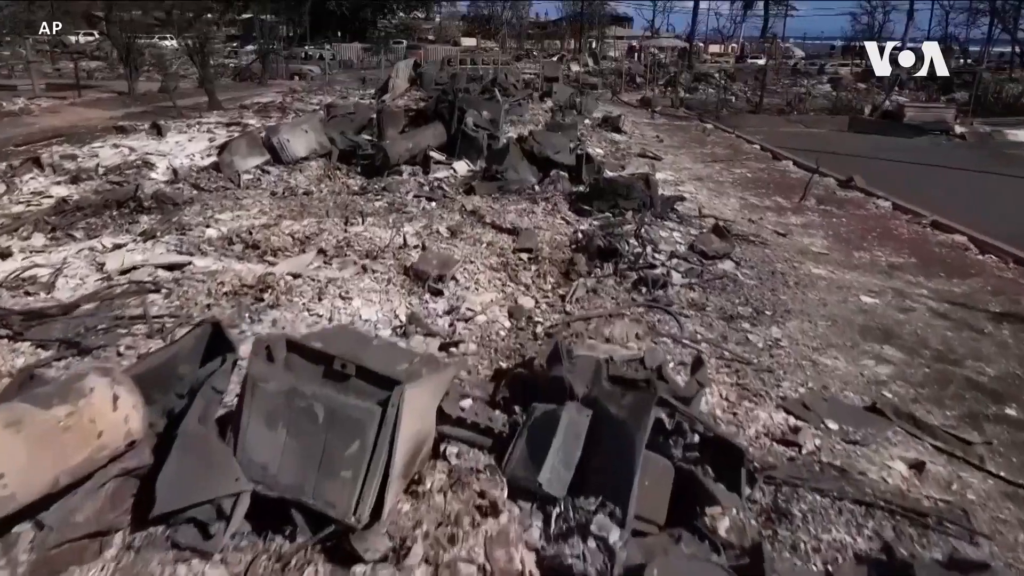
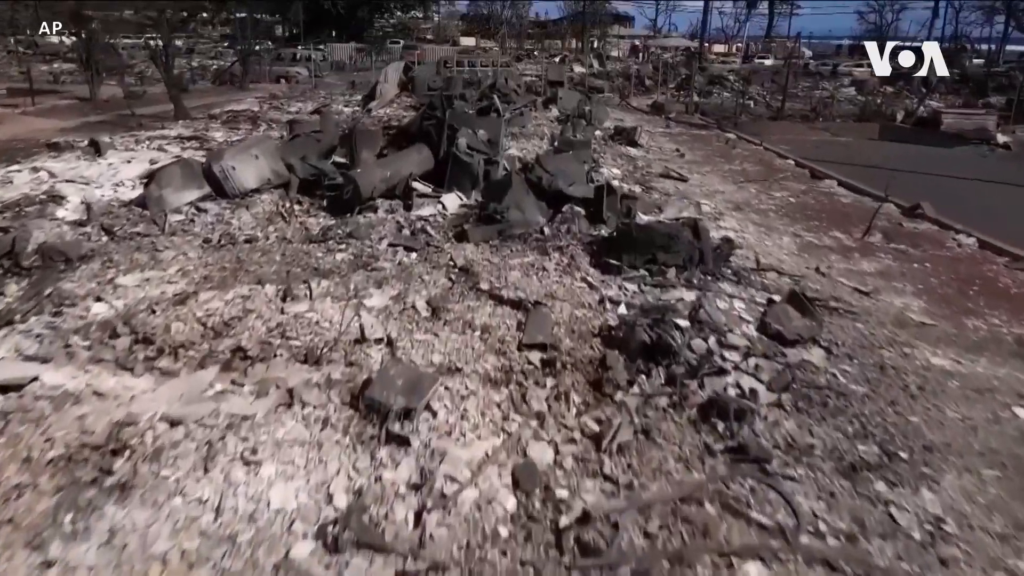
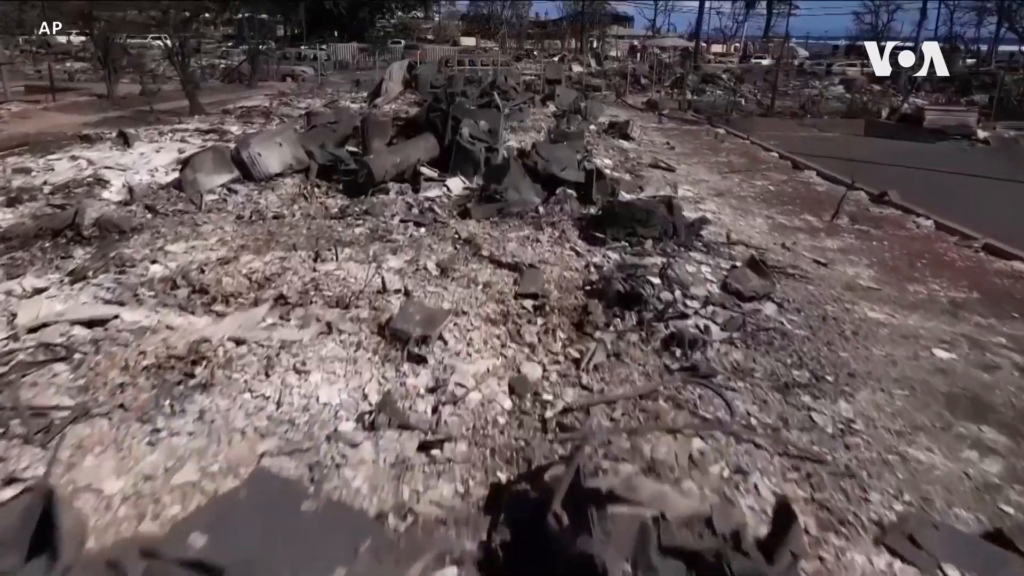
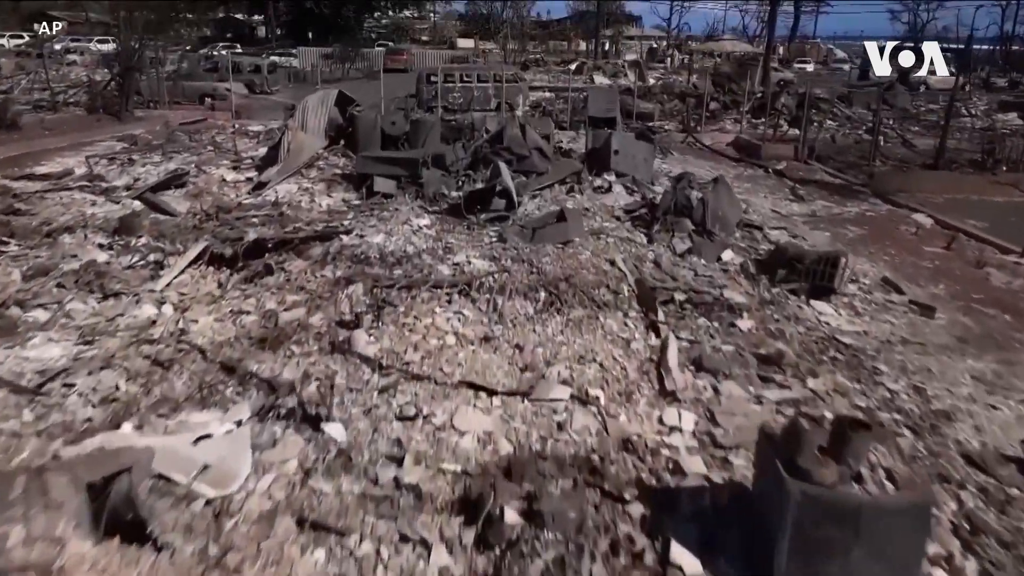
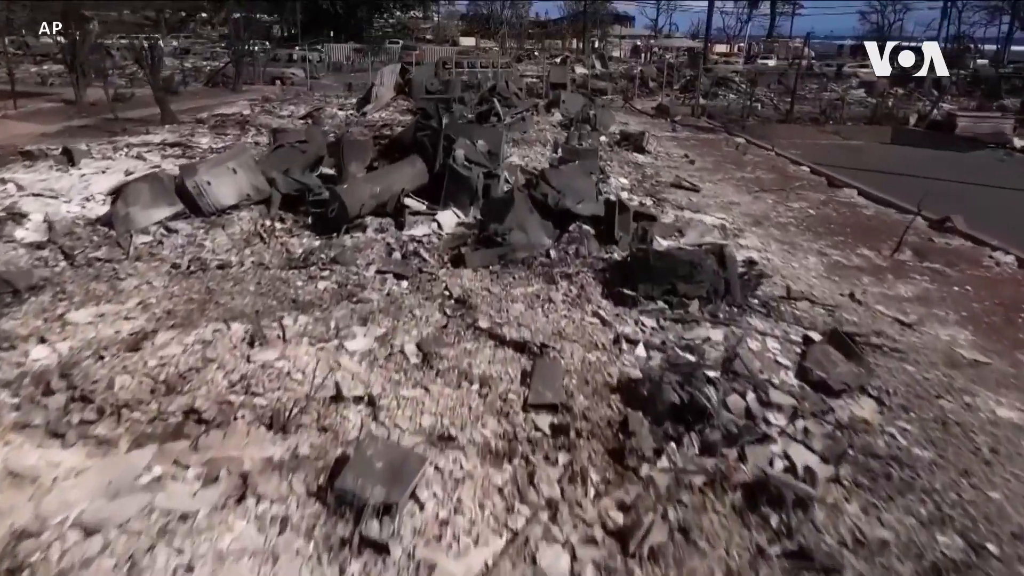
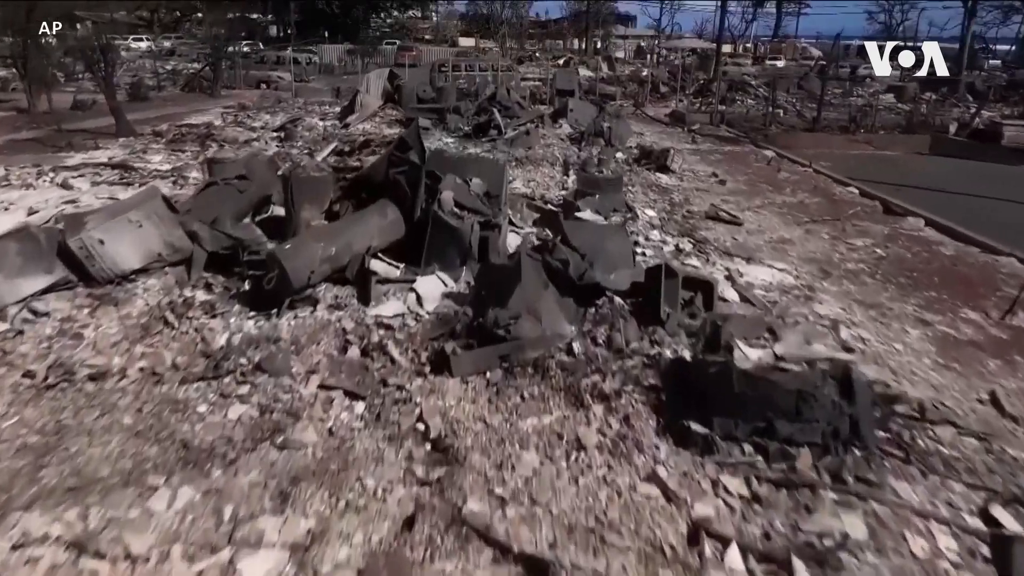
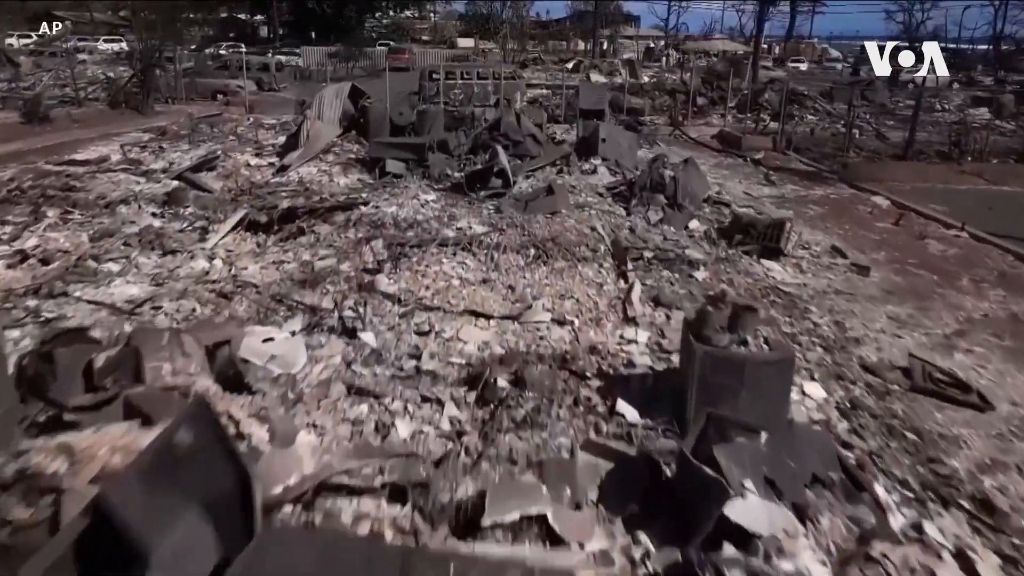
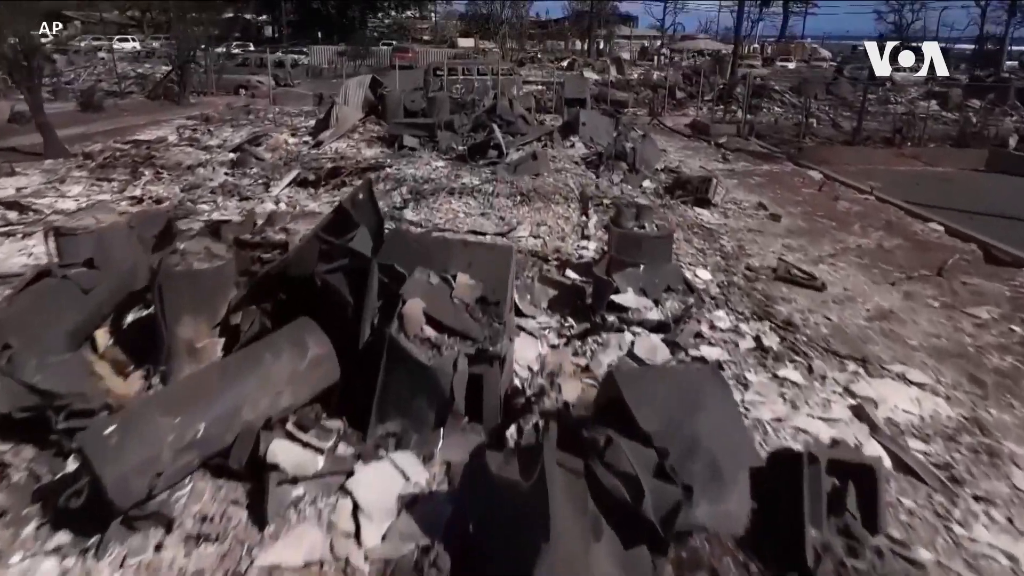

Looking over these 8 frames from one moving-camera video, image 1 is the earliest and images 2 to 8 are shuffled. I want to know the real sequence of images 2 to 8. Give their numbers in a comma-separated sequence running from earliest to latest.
3, 2, 5, 6, 8, 7, 4
